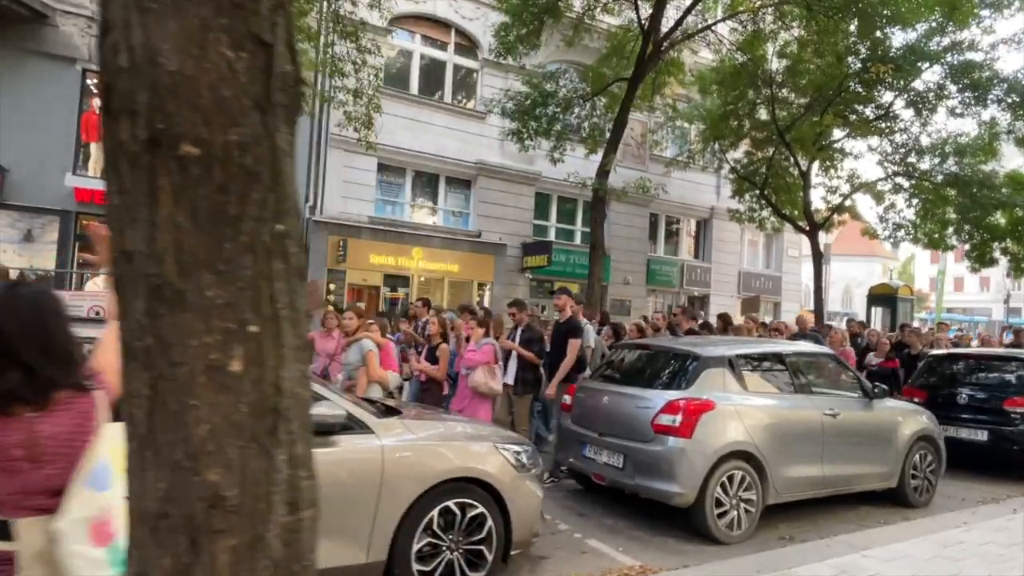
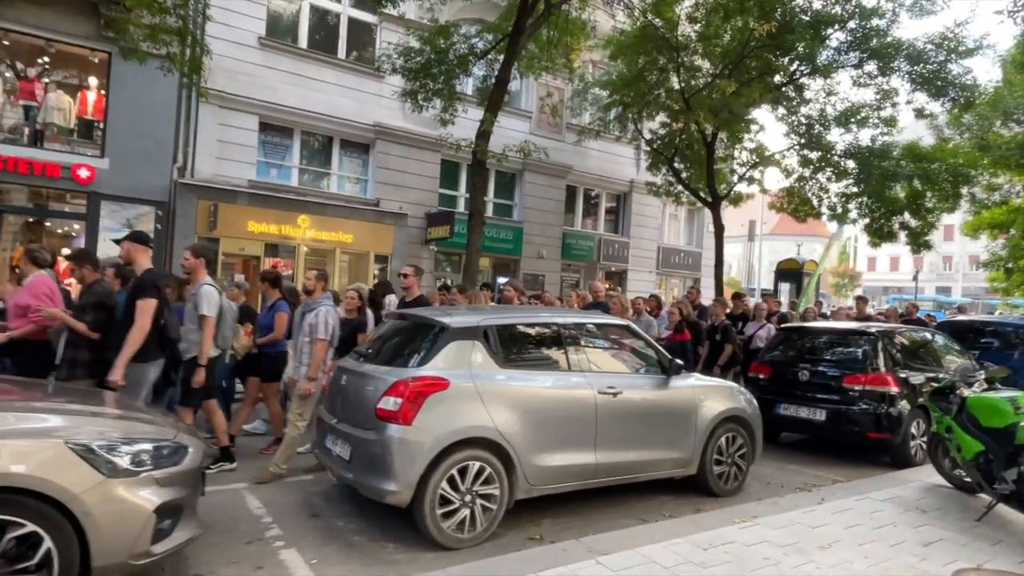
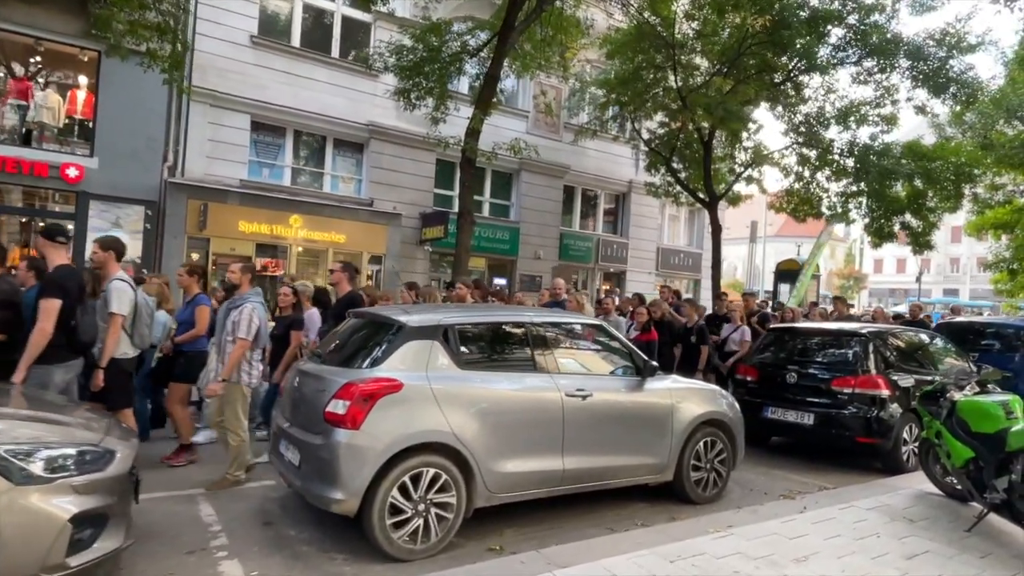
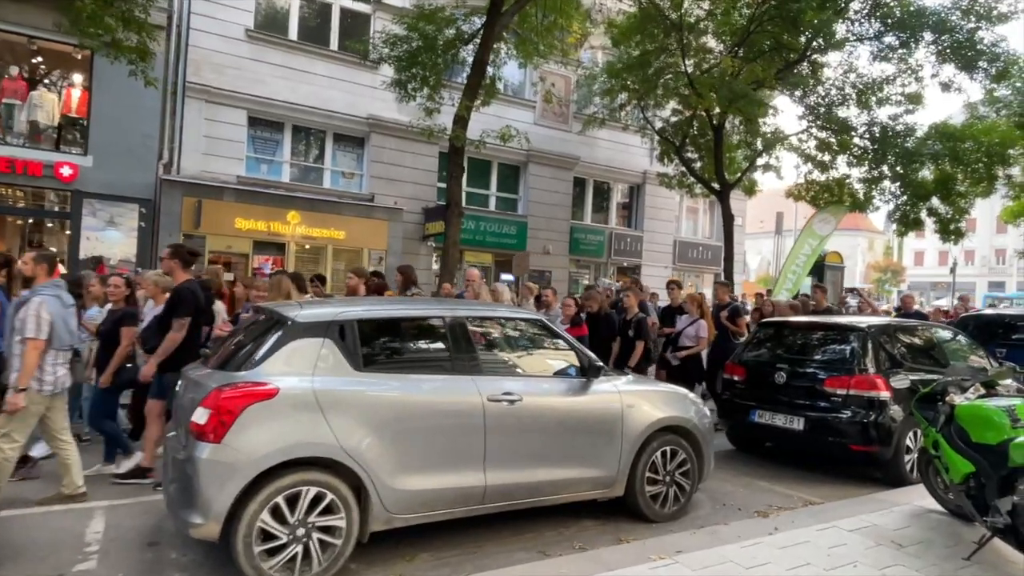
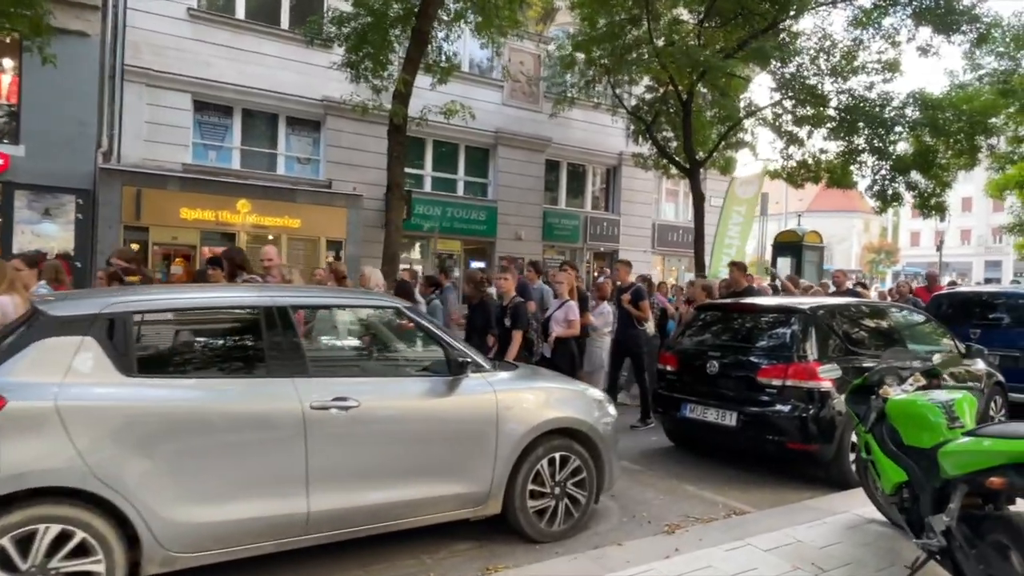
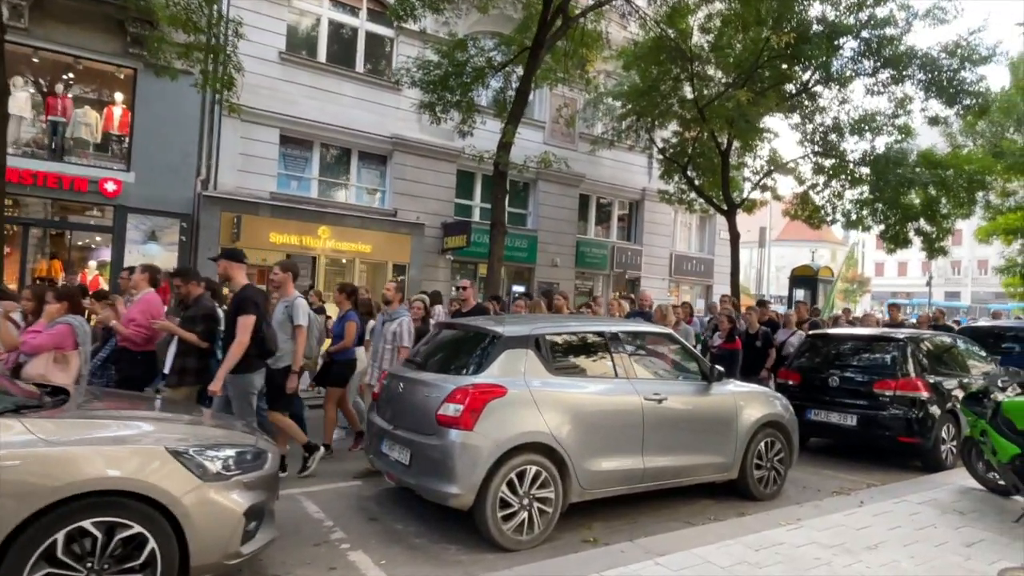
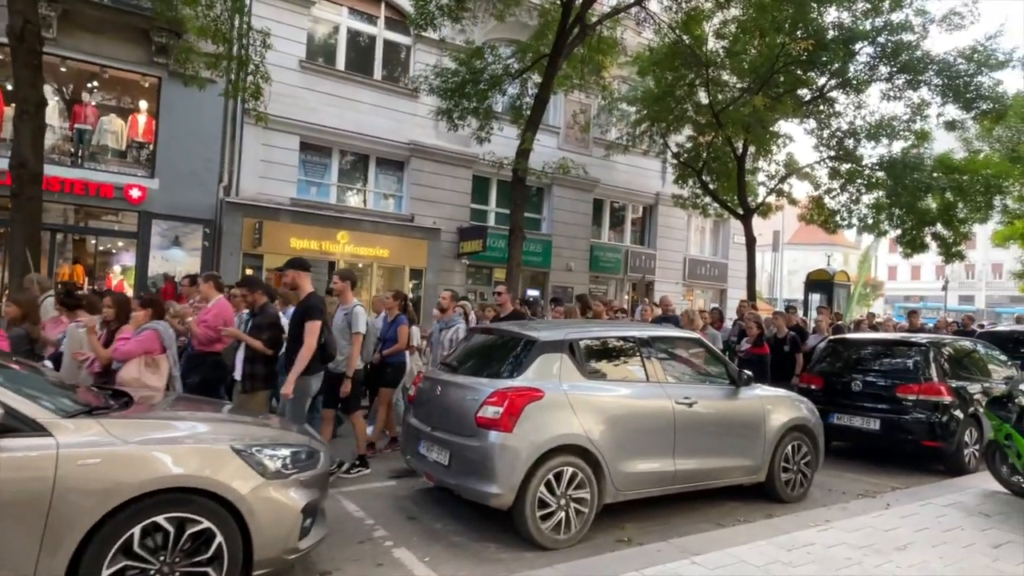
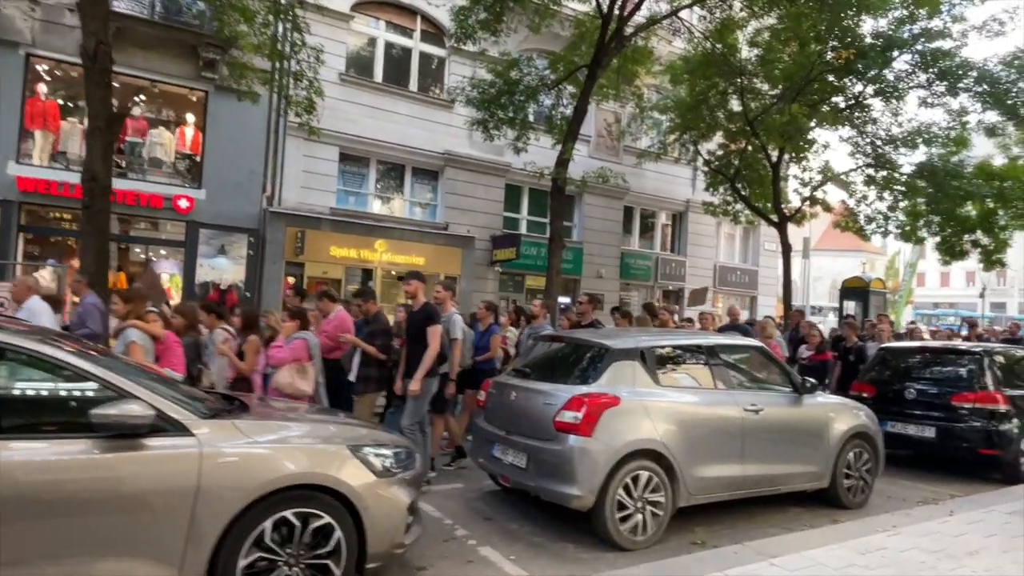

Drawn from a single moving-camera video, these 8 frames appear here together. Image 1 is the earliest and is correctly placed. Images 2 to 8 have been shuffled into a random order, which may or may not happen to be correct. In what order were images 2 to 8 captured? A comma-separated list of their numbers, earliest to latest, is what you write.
8, 7, 6, 2, 3, 4, 5
